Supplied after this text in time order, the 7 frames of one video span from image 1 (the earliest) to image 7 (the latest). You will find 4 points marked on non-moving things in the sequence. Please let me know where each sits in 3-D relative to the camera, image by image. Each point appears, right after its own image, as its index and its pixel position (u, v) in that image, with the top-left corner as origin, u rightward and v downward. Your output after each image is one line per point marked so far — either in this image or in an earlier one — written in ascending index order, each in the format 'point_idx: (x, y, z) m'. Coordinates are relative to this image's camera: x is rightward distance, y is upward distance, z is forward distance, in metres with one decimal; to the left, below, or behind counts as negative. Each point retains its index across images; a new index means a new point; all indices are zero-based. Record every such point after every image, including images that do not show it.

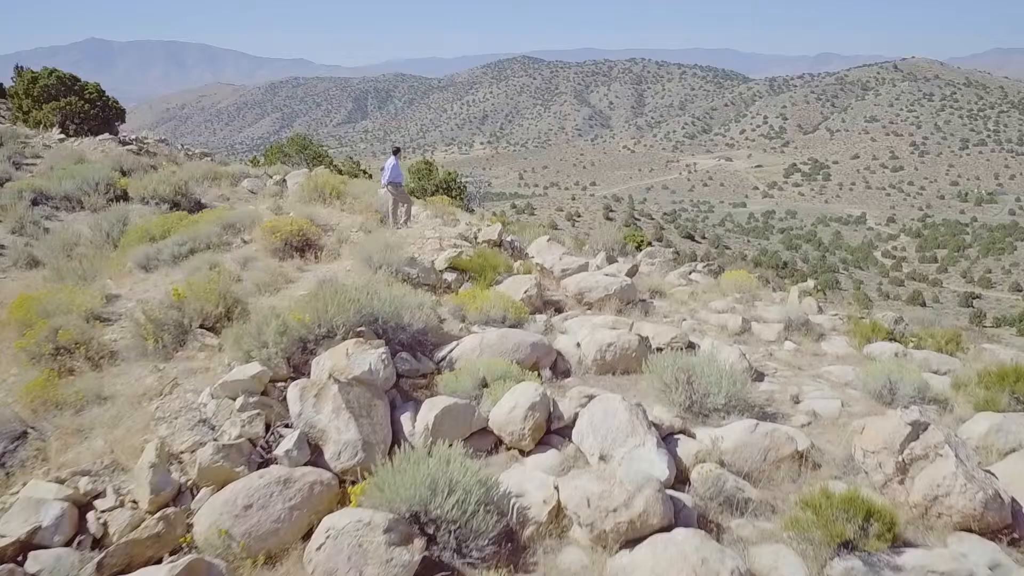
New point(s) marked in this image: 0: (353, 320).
0: (-1.3, -0.3, +7.0) m
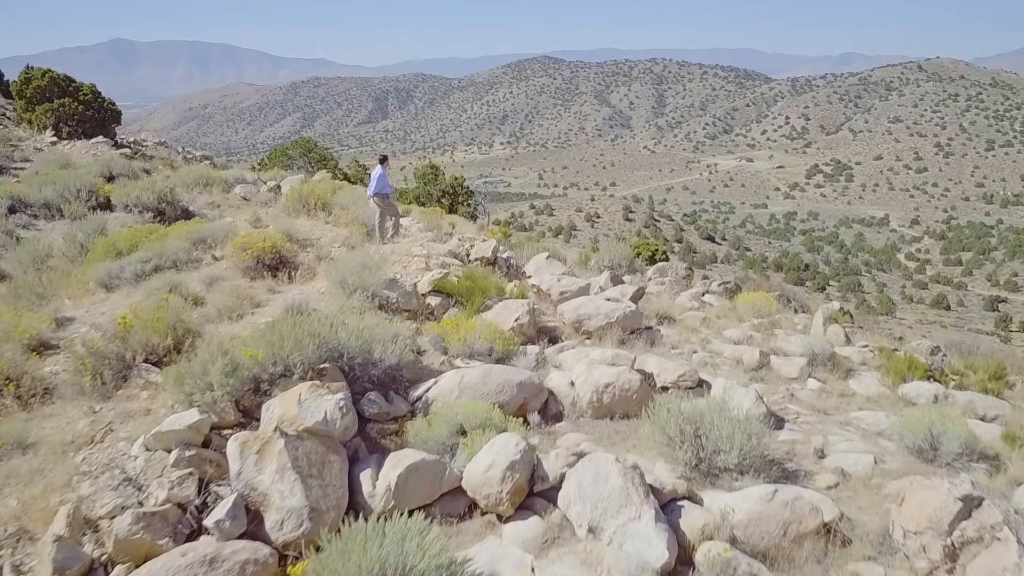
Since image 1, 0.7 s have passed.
0: (-1.4, -0.5, +6.1) m
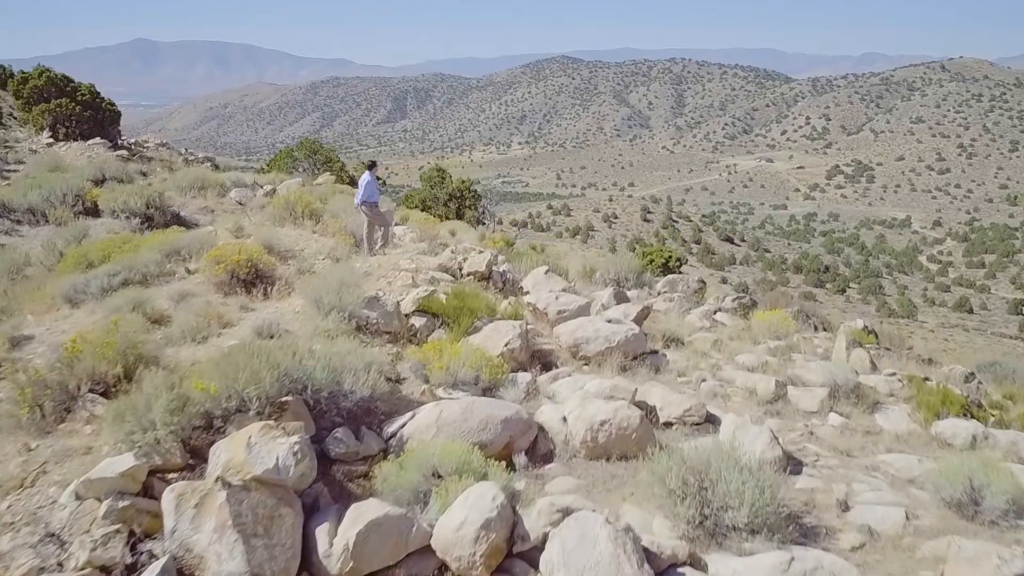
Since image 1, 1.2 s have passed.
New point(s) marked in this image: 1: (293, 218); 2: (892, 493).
0: (-1.5, -0.6, +5.5) m
1: (-2.6, +0.8, +10.3) m
2: (+2.3, -1.2, +5.3) m
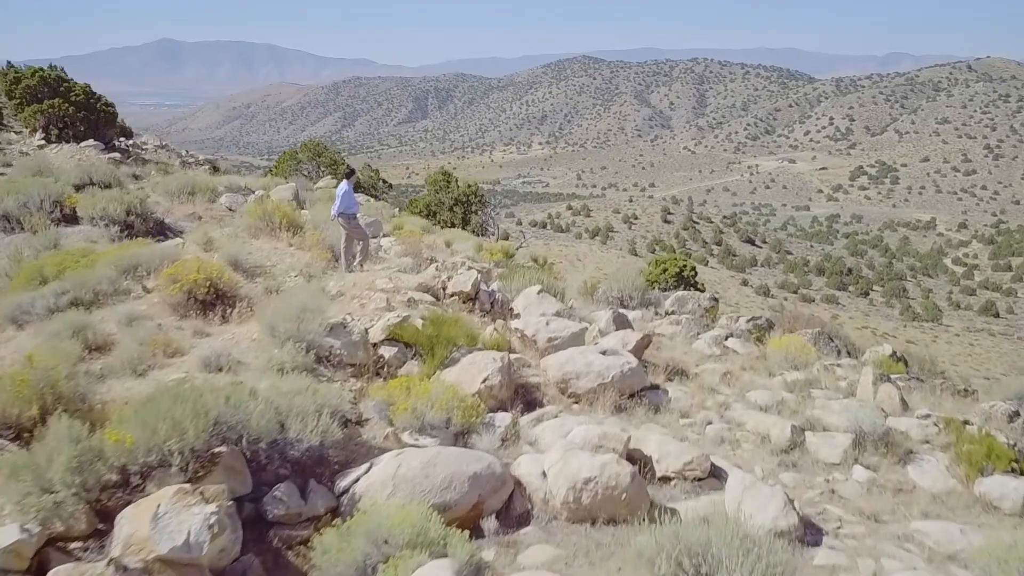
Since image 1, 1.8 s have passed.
0: (-1.7, -0.8, +4.7) m
1: (-2.6, +0.6, +9.6) m
2: (+2.1, -1.4, +4.4) m
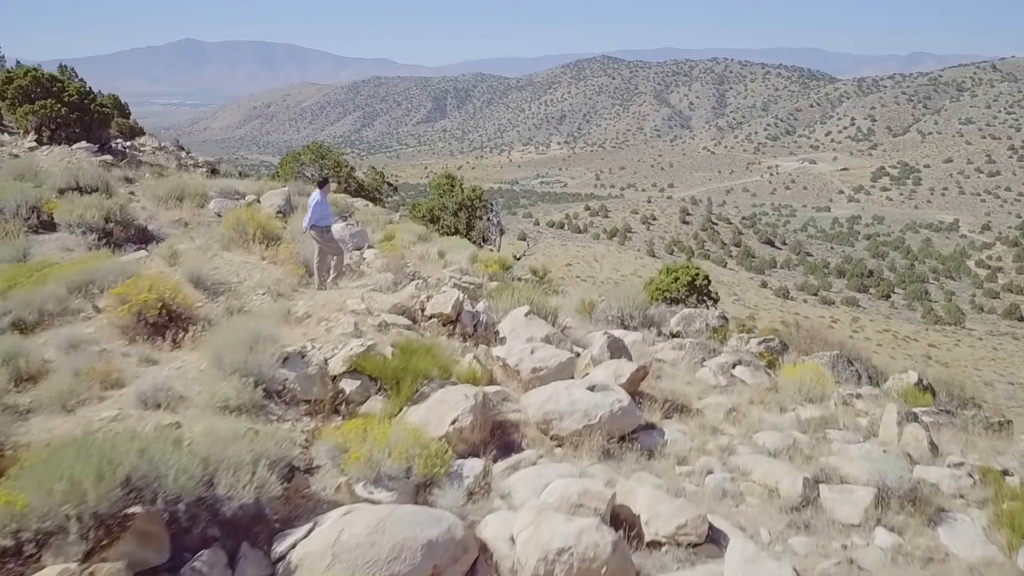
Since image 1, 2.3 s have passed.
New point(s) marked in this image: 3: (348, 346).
0: (-1.9, -1.0, +4.1) m
1: (-2.7, +0.5, +8.9) m
2: (+1.9, -1.6, +3.7) m
3: (-1.1, -0.4, +6.0) m
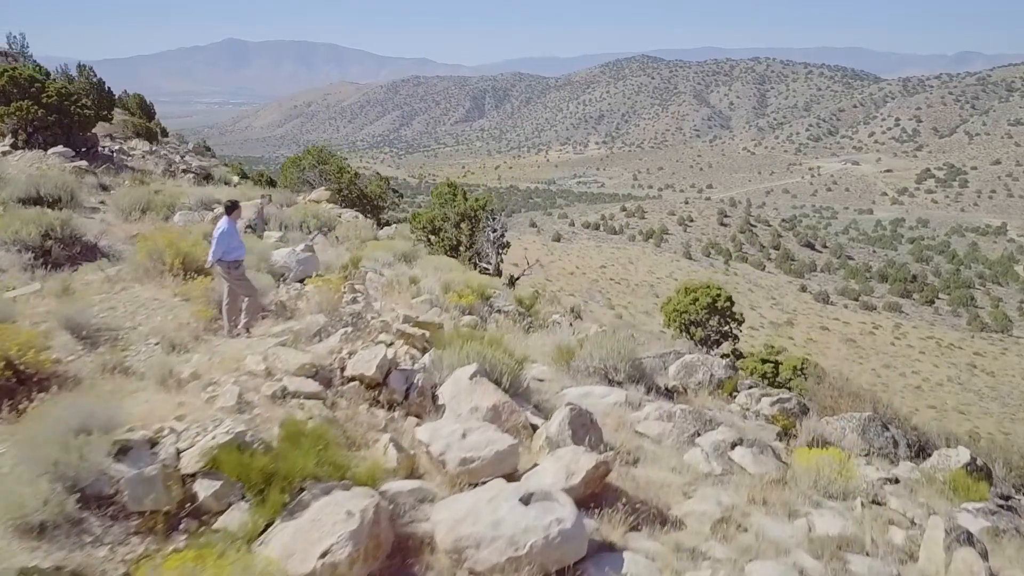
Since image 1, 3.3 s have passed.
0: (-2.4, -1.3, +2.7) m
1: (-3.0, +0.1, +7.6) m
2: (+1.4, -2.0, +2.2) m
3: (-1.5, -0.7, +4.7) m
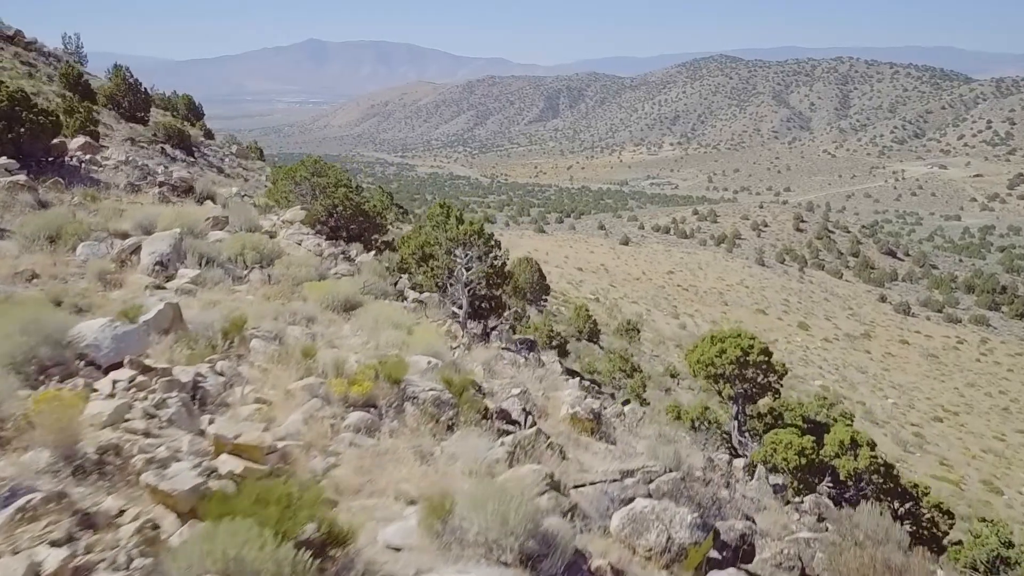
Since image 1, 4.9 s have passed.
0: (-3.6, -1.9, +0.5) m
1: (-3.8, -0.4, +5.4) m
2: (+0.1, -2.7, -0.4) m
3: (-2.6, -1.3, +2.4) m
